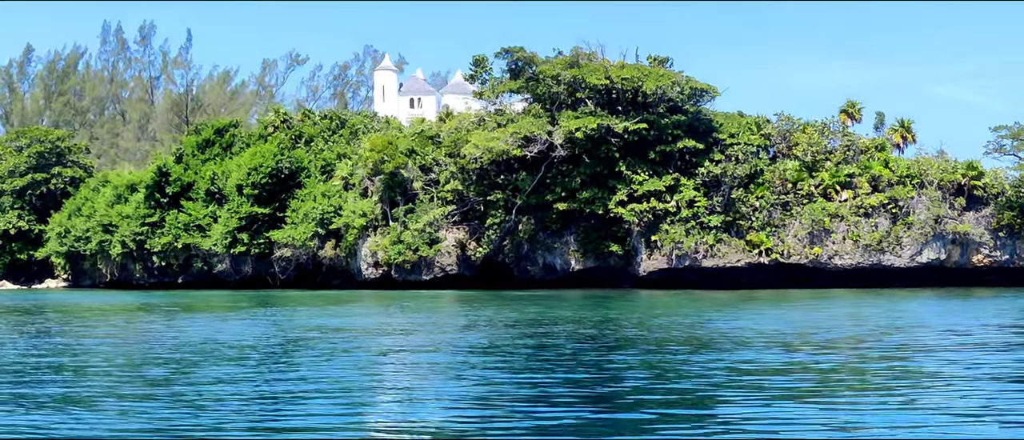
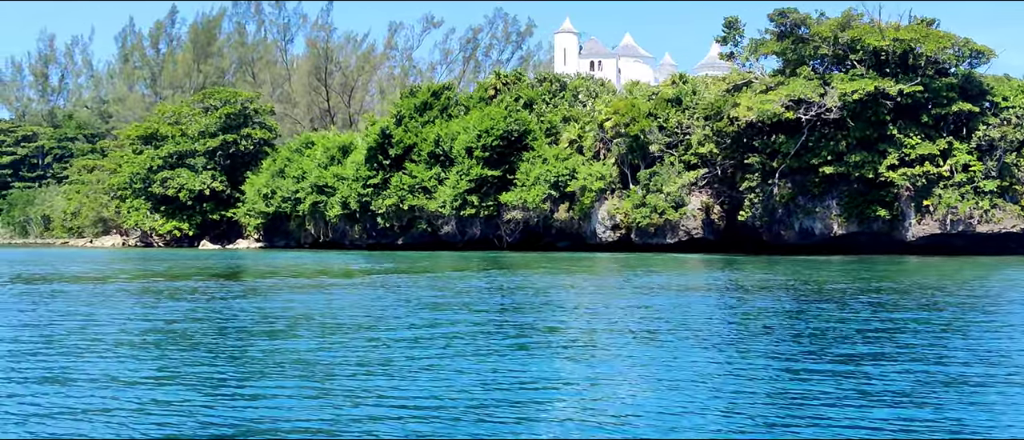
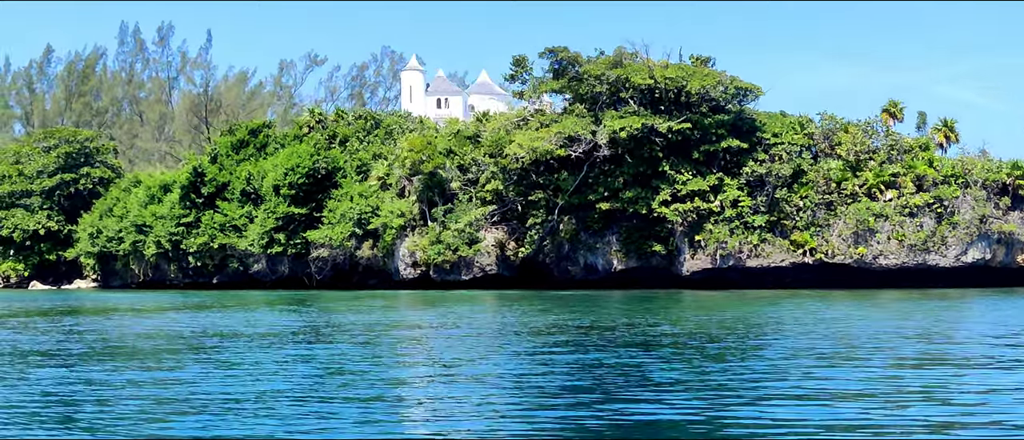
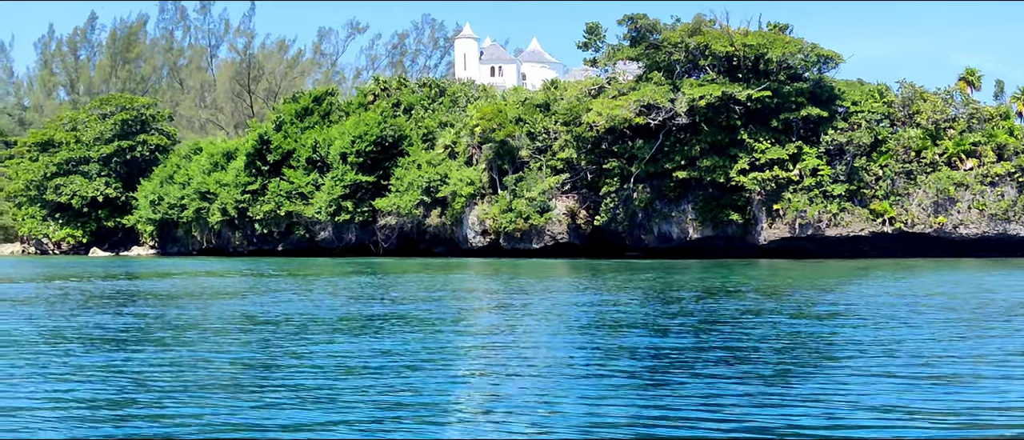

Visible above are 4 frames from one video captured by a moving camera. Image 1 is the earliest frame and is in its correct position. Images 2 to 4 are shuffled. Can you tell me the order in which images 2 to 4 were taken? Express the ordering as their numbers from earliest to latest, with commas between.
3, 4, 2
